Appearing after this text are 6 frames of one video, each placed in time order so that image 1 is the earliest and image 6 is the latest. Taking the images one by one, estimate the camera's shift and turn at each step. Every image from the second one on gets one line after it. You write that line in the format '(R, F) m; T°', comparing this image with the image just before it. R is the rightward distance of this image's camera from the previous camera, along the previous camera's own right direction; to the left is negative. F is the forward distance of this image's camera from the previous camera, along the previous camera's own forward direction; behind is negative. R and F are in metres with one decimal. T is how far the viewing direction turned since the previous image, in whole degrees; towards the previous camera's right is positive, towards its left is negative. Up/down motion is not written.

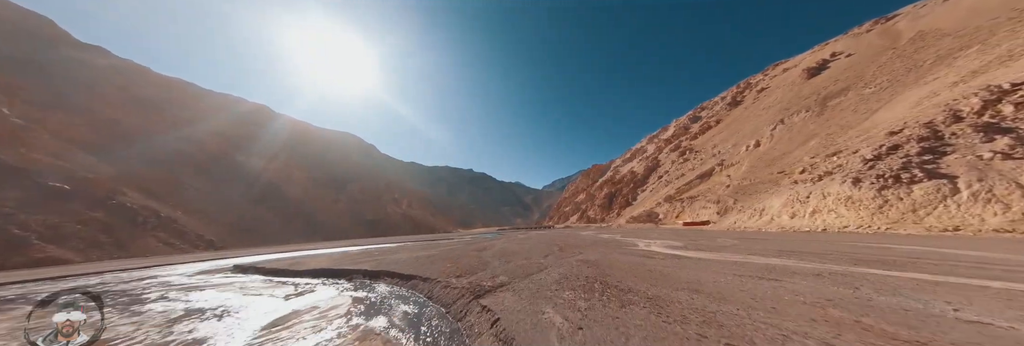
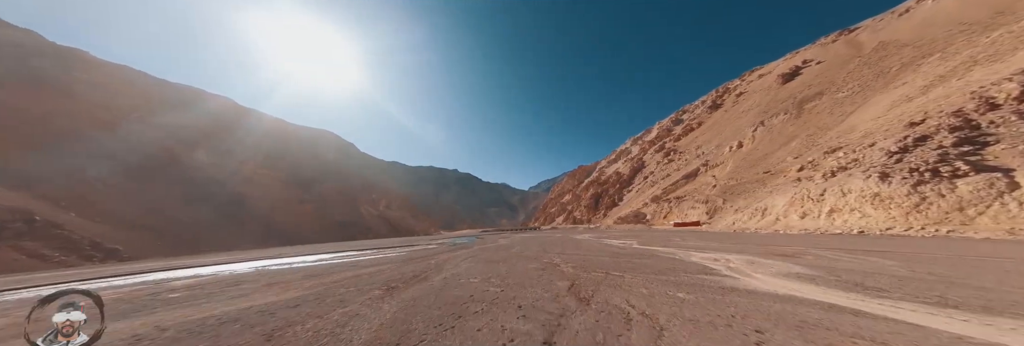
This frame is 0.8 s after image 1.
(+0.2, +1.7) m; +3°
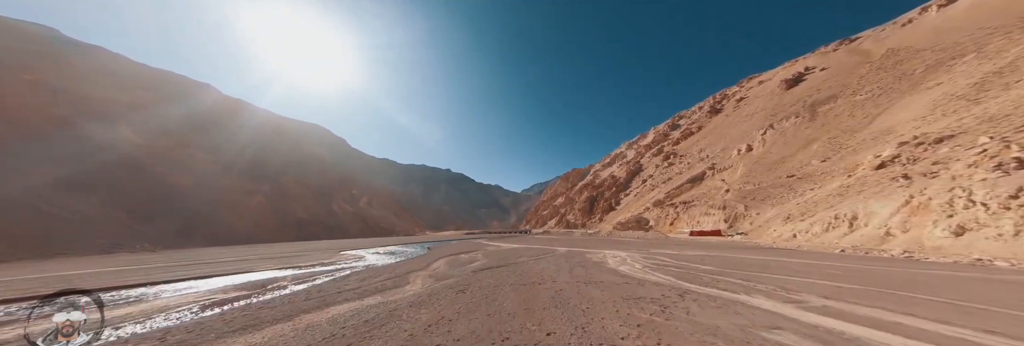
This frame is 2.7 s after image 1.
(+0.5, +4.2) m; +2°
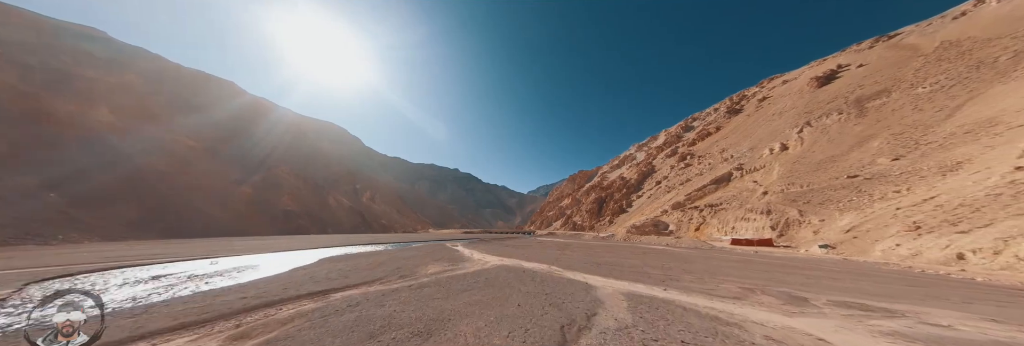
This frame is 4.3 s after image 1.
(+0.5, +3.8) m; -1°
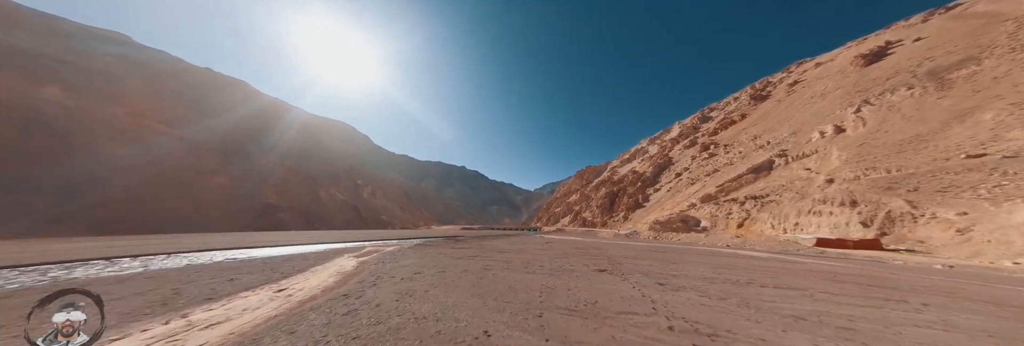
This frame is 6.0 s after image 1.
(+0.5, +4.5) m; -2°
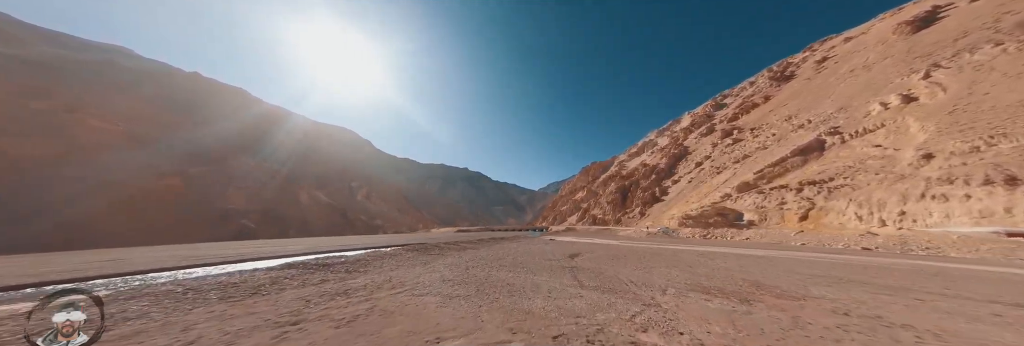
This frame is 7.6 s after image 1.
(+0.4, +4.7) m; -1°
